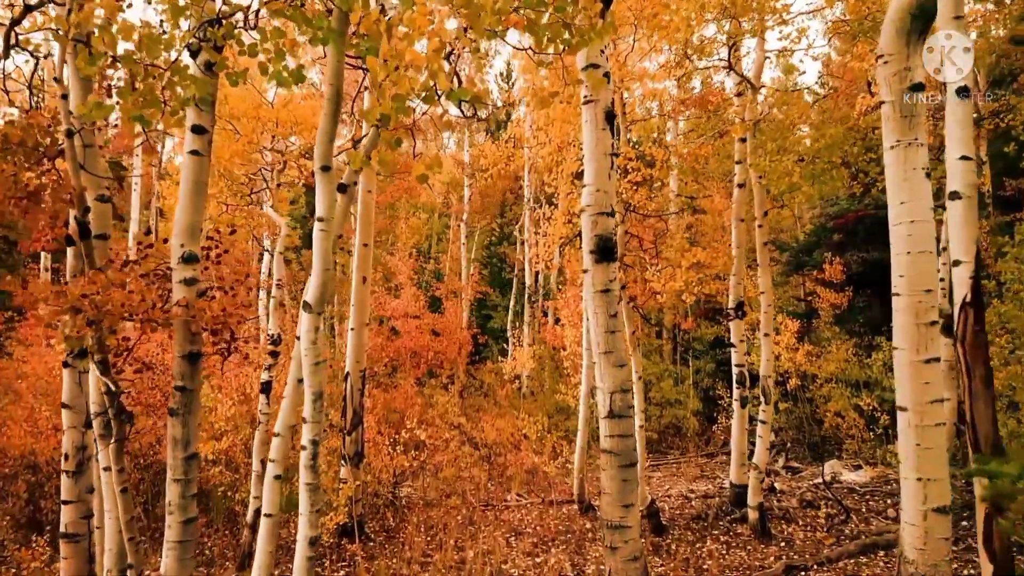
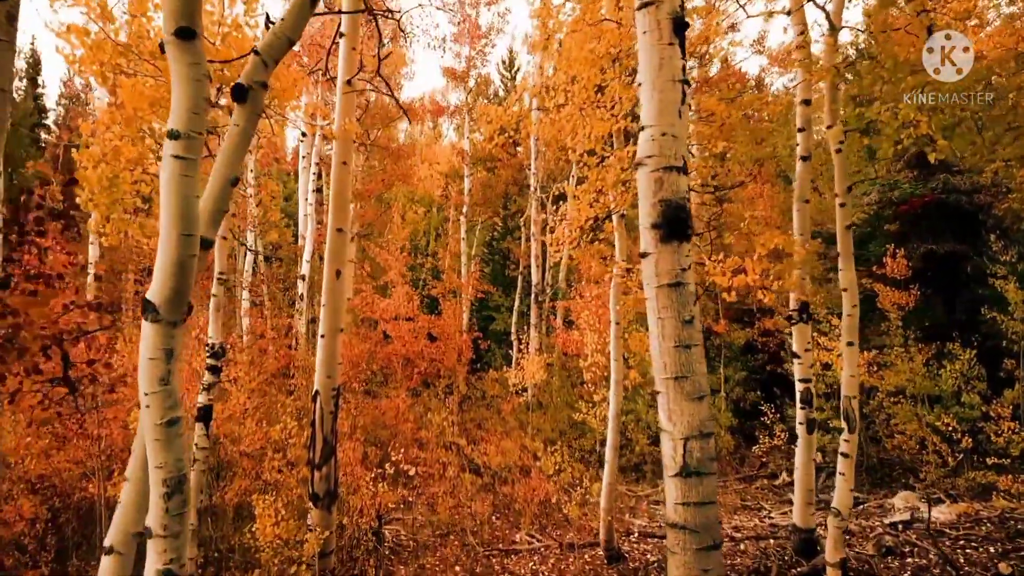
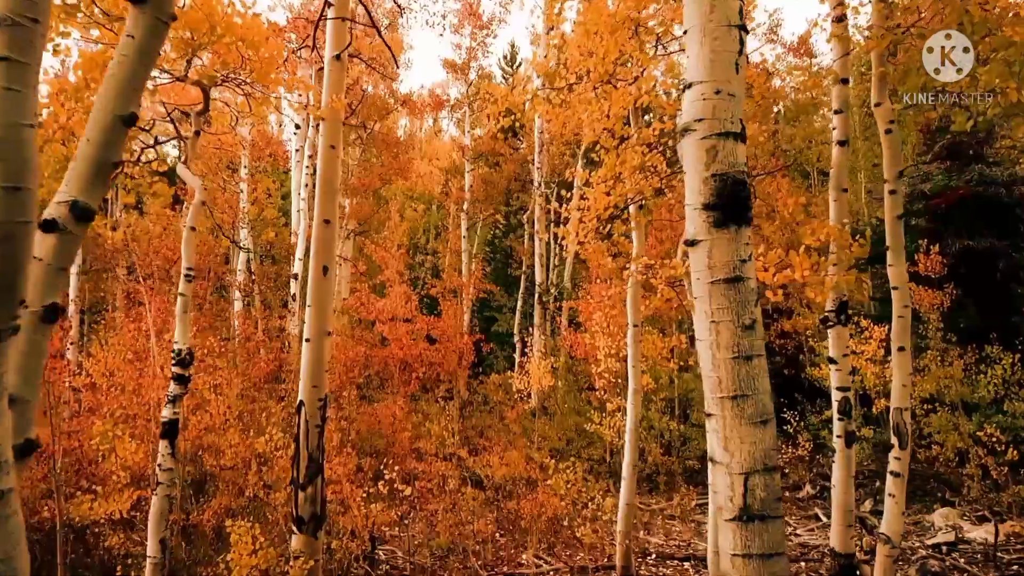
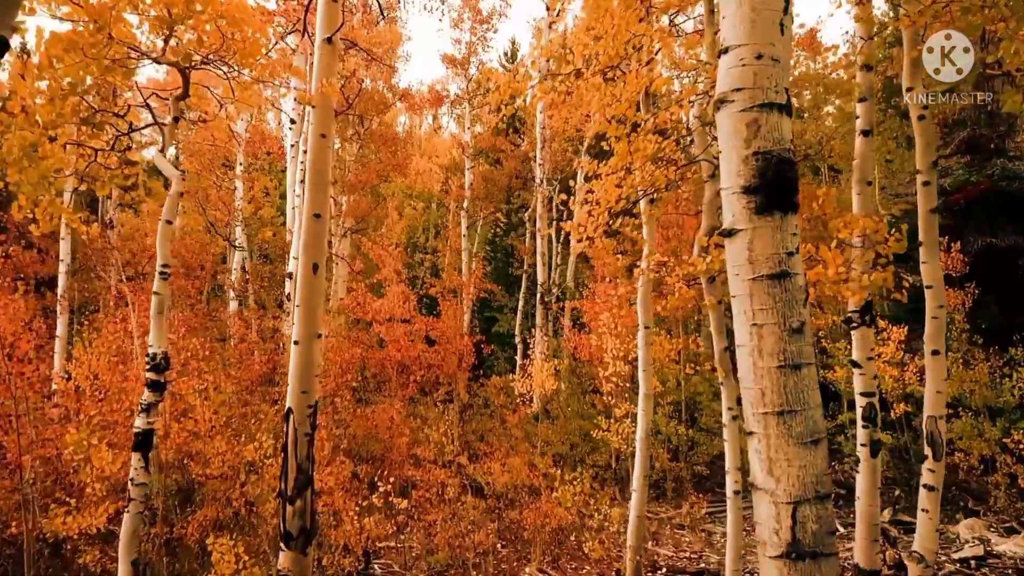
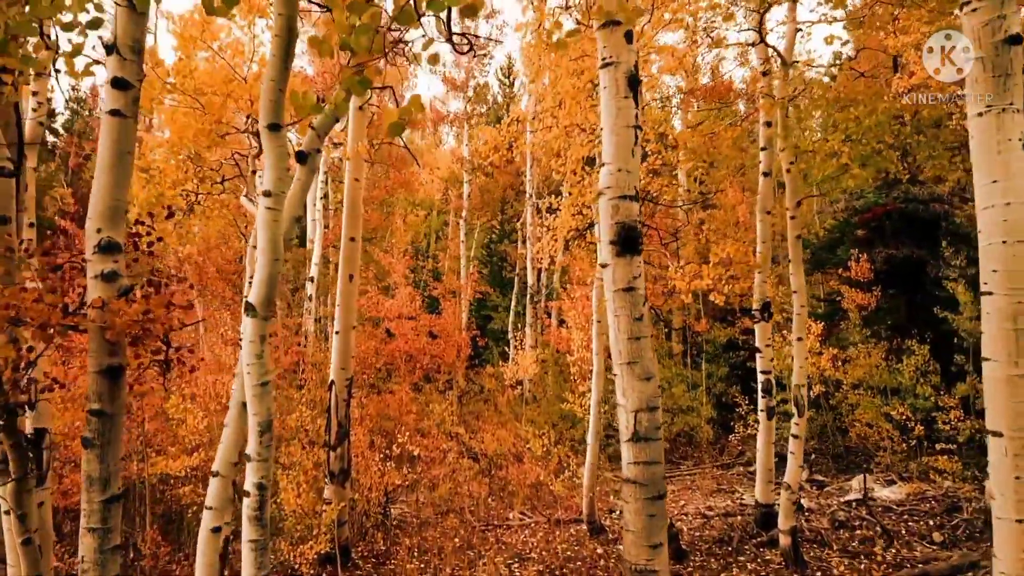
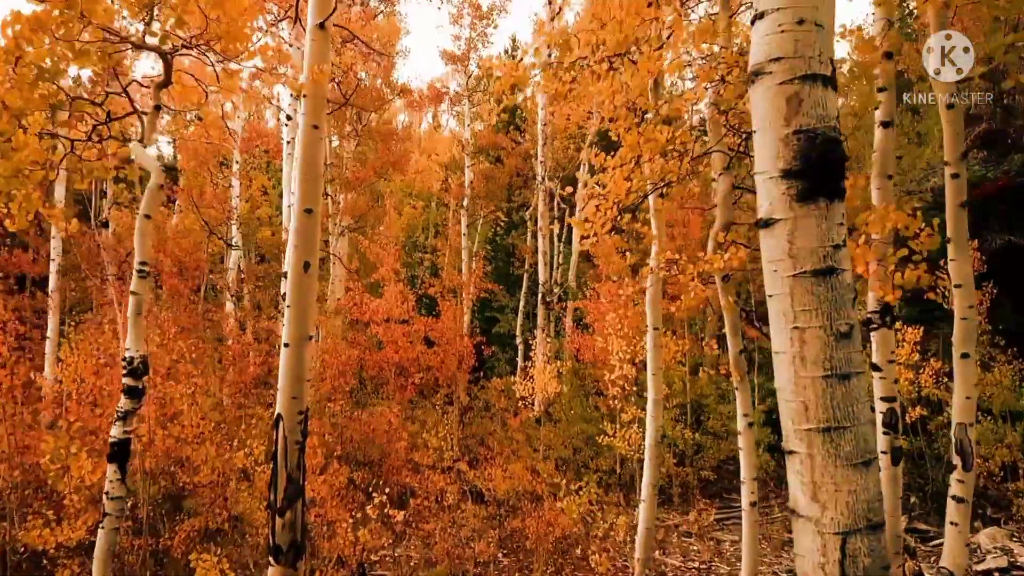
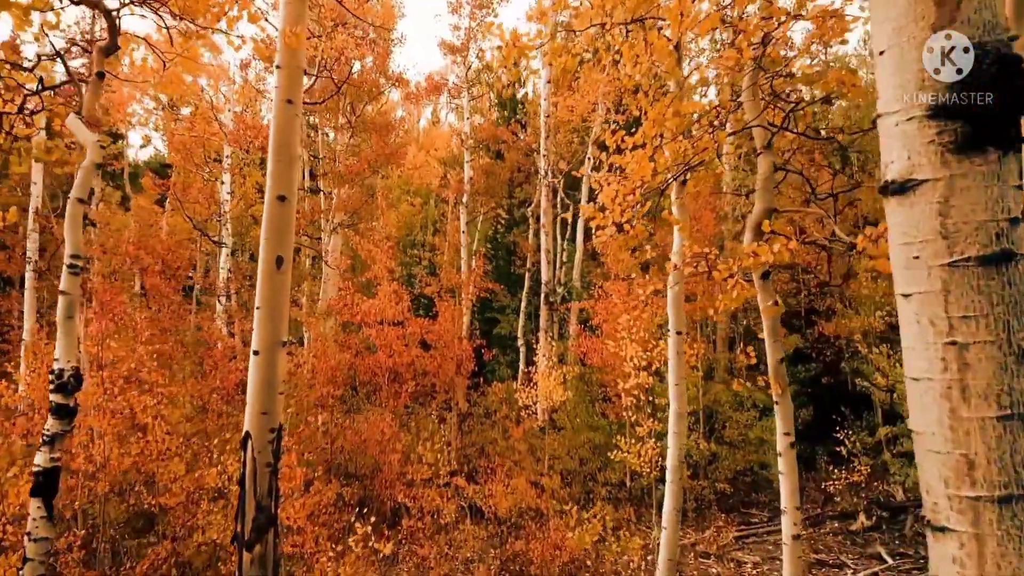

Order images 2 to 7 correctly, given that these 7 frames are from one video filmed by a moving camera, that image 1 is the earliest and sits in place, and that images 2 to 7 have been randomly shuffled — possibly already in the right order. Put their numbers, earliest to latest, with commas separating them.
5, 2, 3, 4, 6, 7
